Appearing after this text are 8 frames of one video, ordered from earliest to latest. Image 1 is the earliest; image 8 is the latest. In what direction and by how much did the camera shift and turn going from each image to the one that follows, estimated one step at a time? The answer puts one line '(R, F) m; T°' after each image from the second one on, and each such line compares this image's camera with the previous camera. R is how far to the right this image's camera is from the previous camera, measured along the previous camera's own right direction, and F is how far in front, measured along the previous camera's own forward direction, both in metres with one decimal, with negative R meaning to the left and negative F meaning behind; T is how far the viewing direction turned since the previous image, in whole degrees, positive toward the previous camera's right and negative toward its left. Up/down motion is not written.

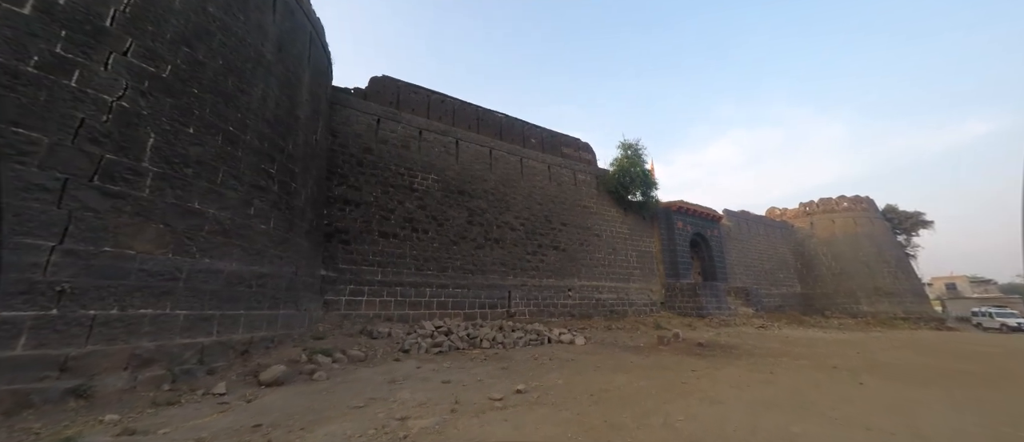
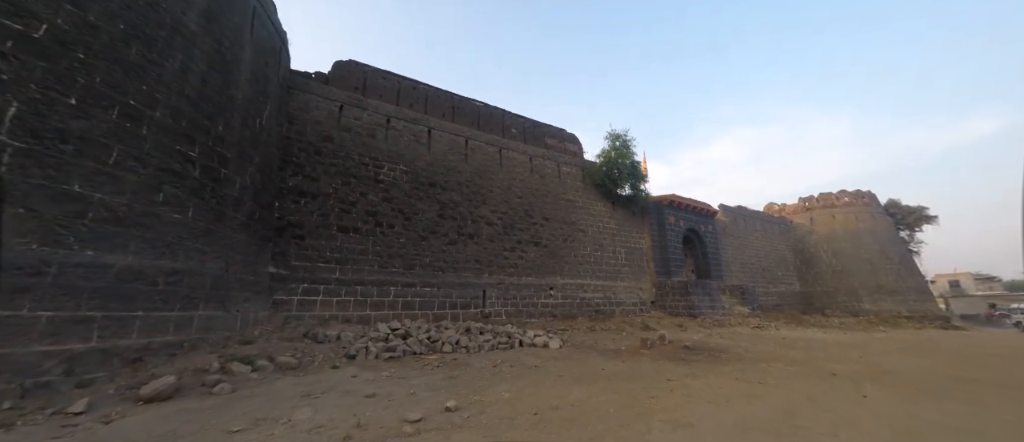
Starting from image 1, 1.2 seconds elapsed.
(+0.7, +0.7) m; 0°
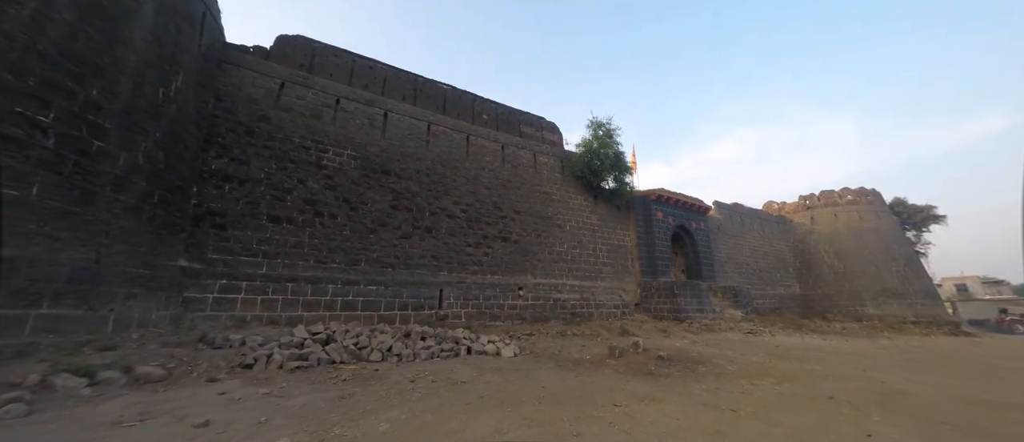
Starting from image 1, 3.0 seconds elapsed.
(+1.0, +0.9) m; 0°
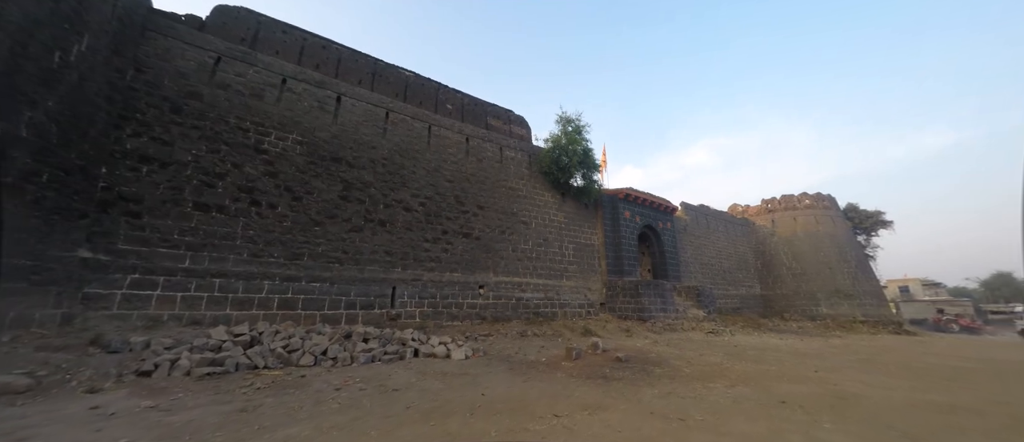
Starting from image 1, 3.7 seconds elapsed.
(+0.5, +0.3) m; +4°
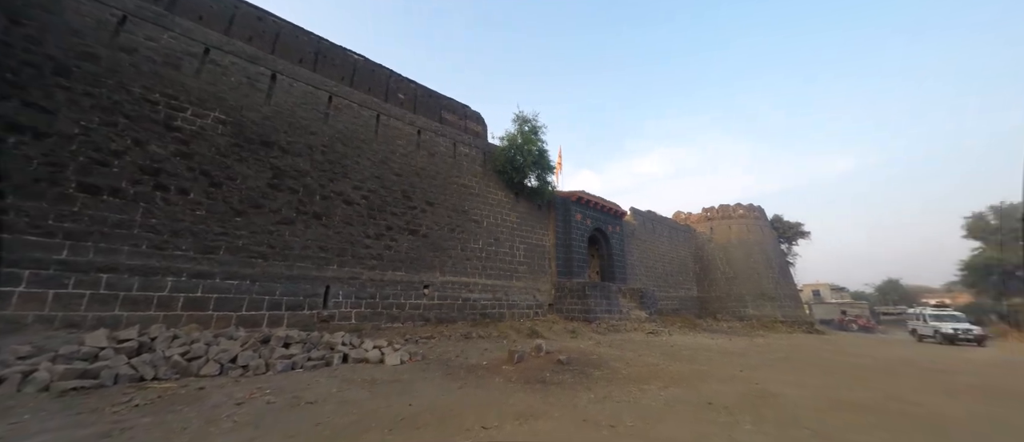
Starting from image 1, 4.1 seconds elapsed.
(+0.3, +0.1) m; +7°
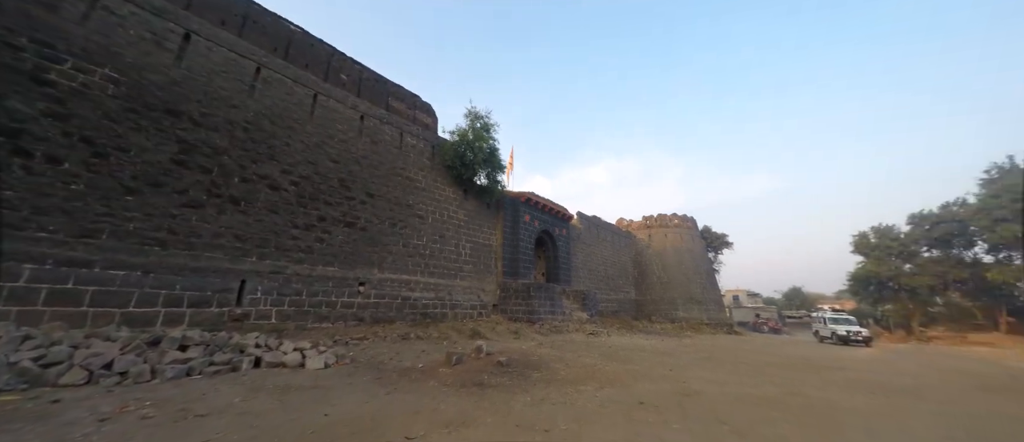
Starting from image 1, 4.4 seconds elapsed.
(+0.2, +0.1) m; +8°
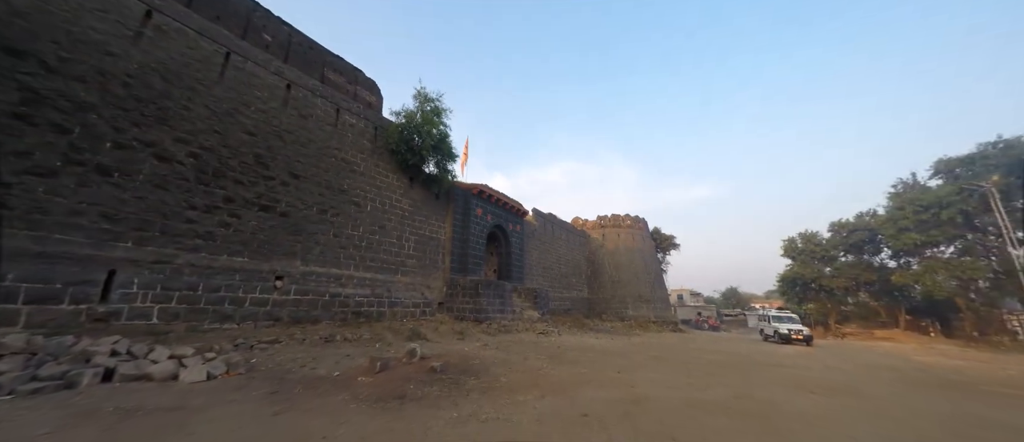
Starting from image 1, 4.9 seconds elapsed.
(+0.3, +0.5) m; +7°
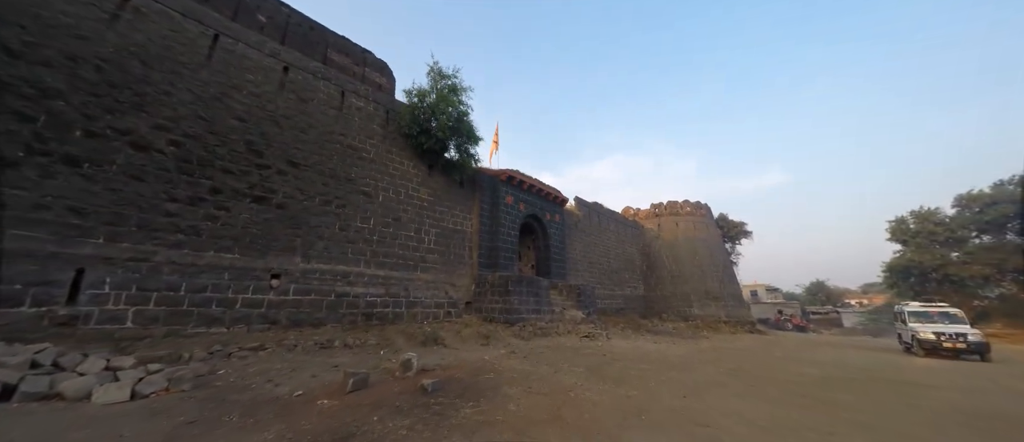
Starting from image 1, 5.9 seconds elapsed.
(+0.4, +1.4) m; -9°
